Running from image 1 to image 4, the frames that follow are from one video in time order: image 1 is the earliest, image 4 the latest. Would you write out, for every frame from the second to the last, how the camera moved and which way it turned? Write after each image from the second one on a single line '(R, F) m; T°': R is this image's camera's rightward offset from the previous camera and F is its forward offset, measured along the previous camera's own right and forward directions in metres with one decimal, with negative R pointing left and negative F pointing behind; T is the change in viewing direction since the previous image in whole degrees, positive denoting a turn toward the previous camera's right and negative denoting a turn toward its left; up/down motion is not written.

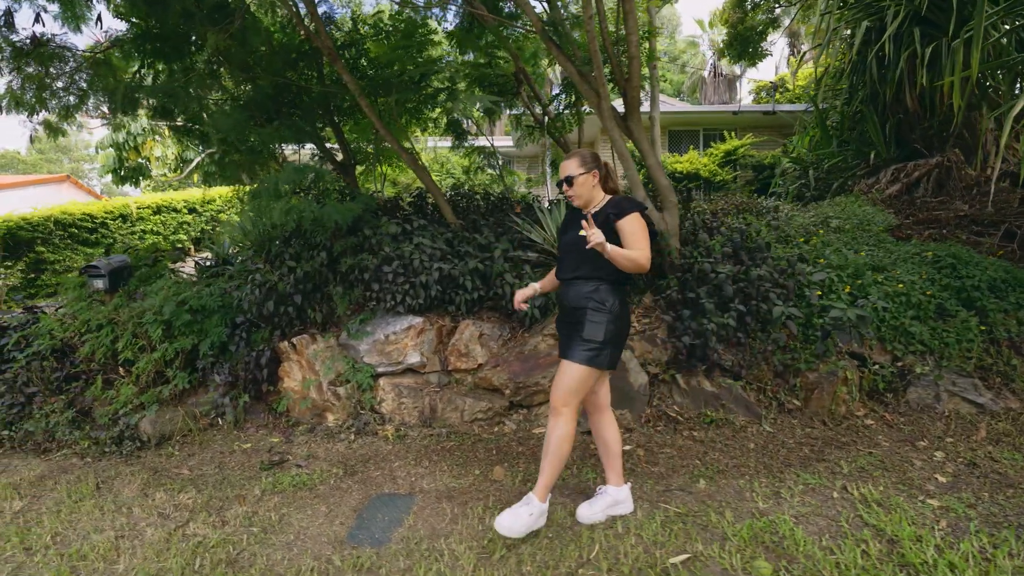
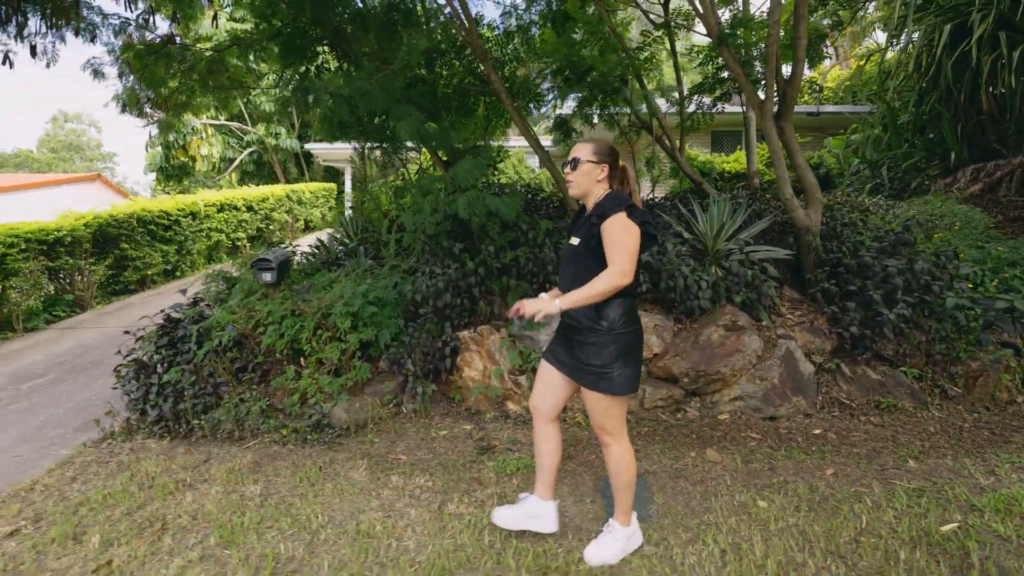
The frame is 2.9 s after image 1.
(-1.6, -0.1) m; +1°
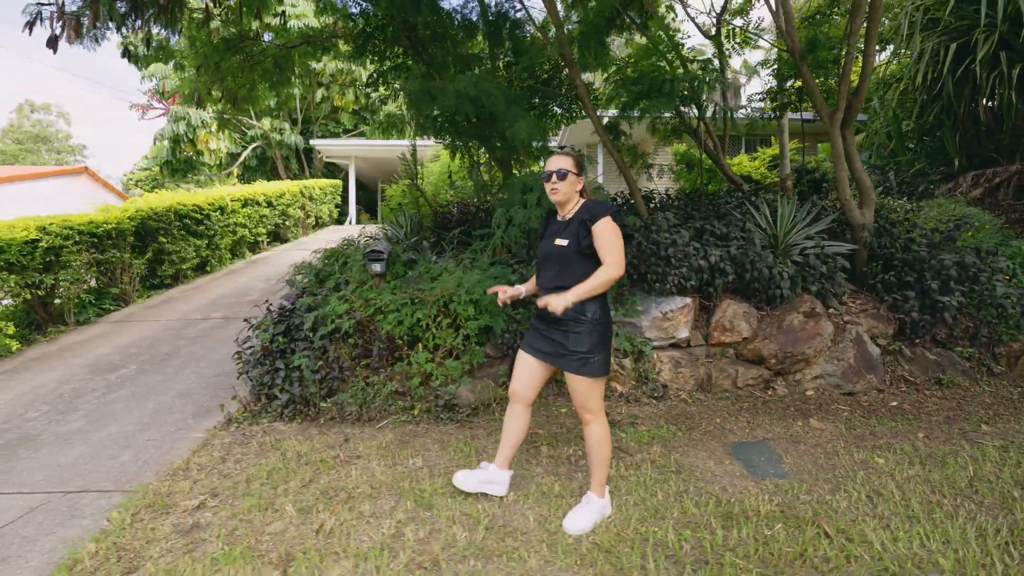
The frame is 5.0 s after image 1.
(-1.3, -0.3) m; +4°
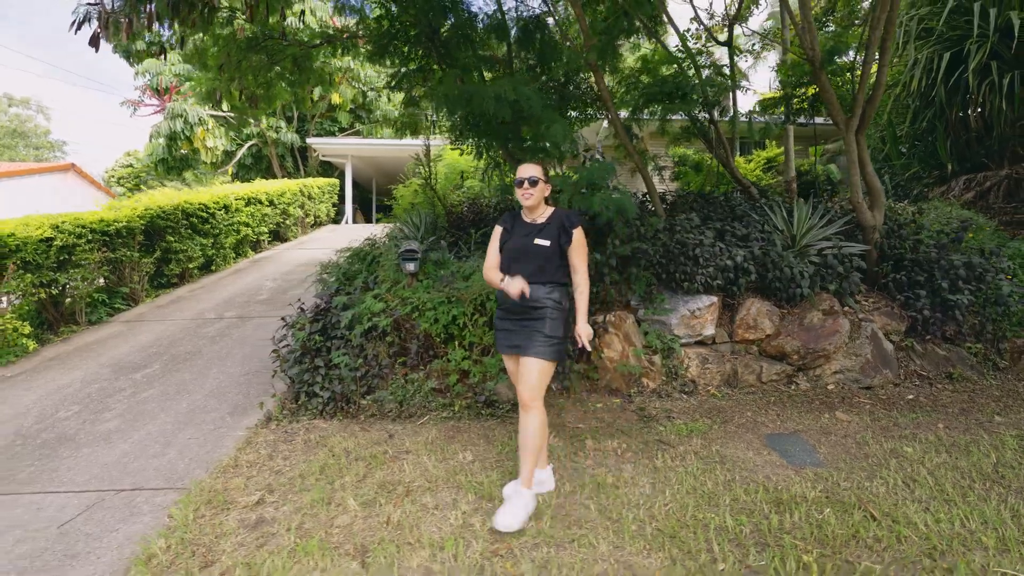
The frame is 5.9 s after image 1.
(-0.5, -0.1) m; +2°
